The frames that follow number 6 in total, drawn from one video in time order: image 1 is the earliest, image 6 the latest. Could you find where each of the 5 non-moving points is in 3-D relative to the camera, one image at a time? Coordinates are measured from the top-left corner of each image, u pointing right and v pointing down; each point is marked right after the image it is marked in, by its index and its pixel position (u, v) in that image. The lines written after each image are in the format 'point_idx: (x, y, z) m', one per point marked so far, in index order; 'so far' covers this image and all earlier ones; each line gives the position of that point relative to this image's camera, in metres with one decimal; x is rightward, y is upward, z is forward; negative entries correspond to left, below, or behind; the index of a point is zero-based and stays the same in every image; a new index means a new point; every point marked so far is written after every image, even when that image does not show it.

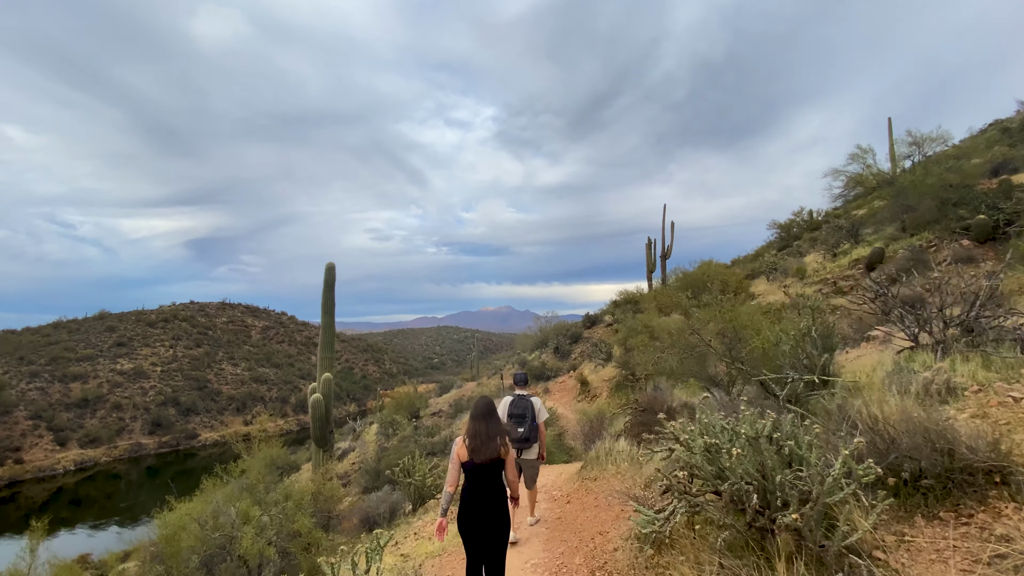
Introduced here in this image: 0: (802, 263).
0: (+9.7, +0.9, +15.4) m
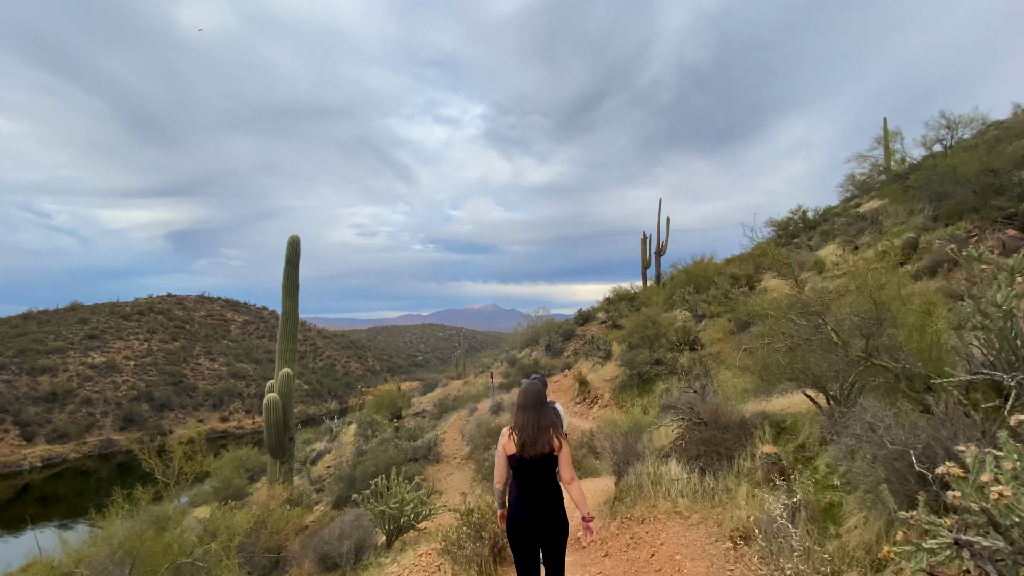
0: (+9.5, +1.0, +14.3) m
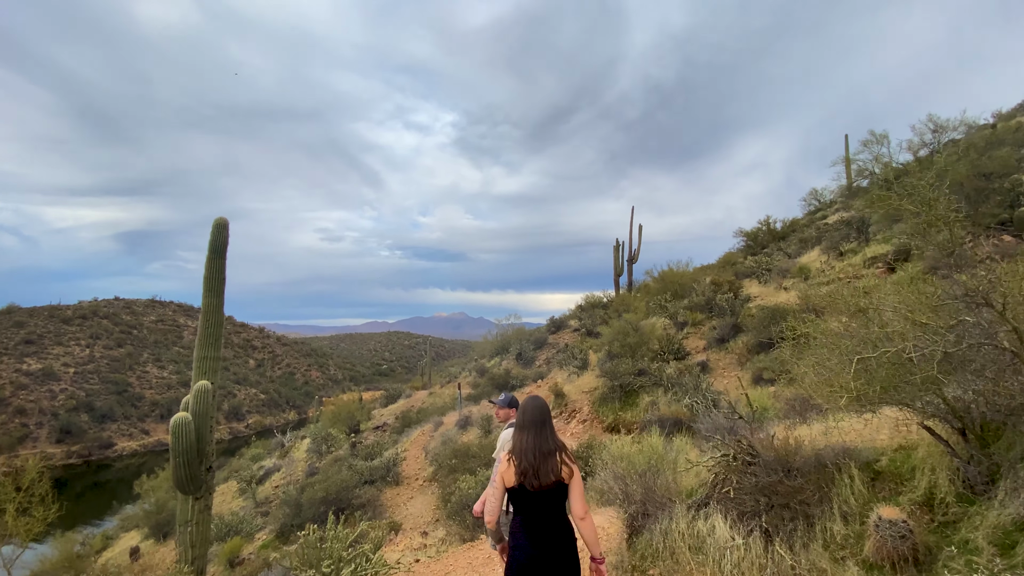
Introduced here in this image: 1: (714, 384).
0: (+8.6, +0.8, +13.8) m
1: (+4.0, -1.9, +9.2) m
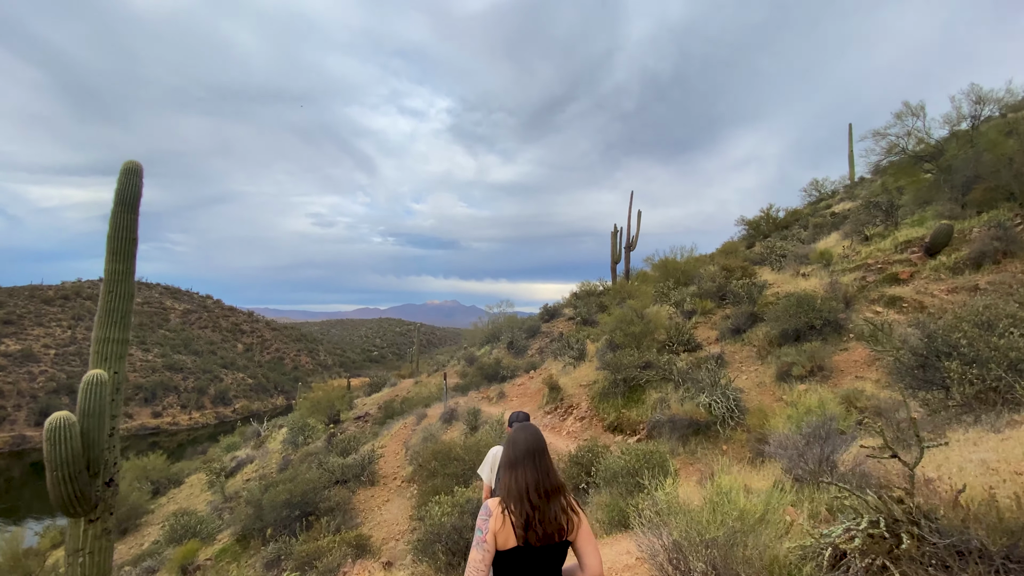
0: (+8.4, +1.1, +12.7) m
1: (+3.8, -1.6, +8.0) m
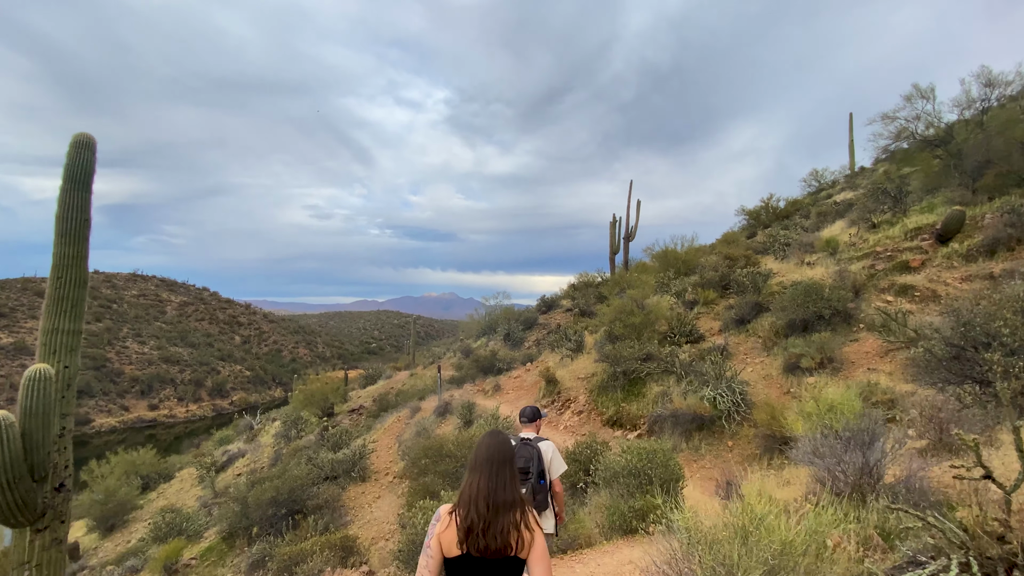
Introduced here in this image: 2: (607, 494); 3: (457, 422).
0: (+8.3, +1.4, +12.3) m
1: (+3.7, -1.4, +7.7) m
2: (+1.0, -2.2, +5.0) m
3: (-1.3, -3.1, +10.7) m
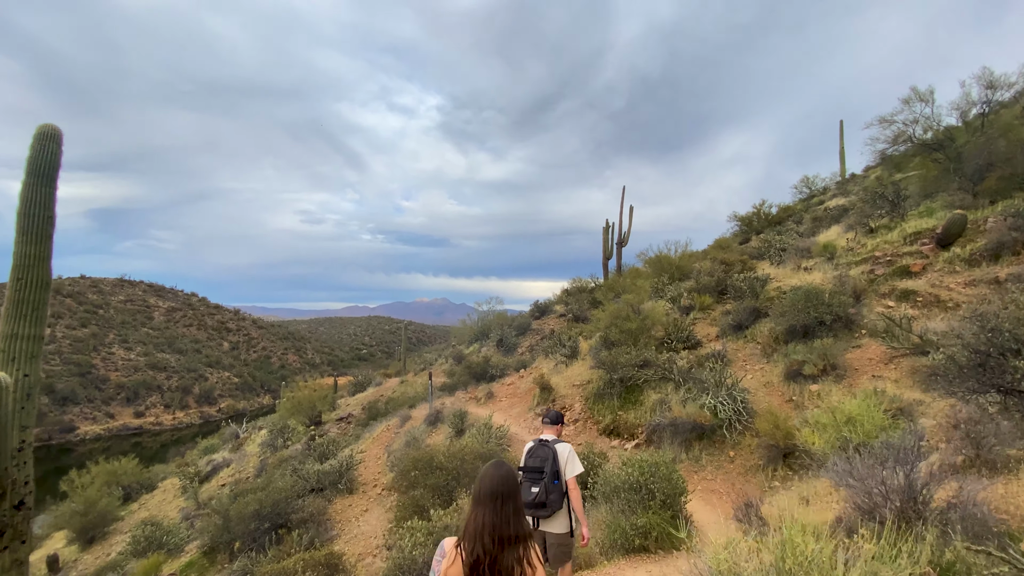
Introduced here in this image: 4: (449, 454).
0: (+8.2, +1.2, +12.2) m
1: (+3.6, -1.4, +7.5) m
2: (+1.0, -2.3, +4.8) m
3: (-1.4, -3.2, +10.4) m
4: (-1.0, -2.7, +7.5) m
